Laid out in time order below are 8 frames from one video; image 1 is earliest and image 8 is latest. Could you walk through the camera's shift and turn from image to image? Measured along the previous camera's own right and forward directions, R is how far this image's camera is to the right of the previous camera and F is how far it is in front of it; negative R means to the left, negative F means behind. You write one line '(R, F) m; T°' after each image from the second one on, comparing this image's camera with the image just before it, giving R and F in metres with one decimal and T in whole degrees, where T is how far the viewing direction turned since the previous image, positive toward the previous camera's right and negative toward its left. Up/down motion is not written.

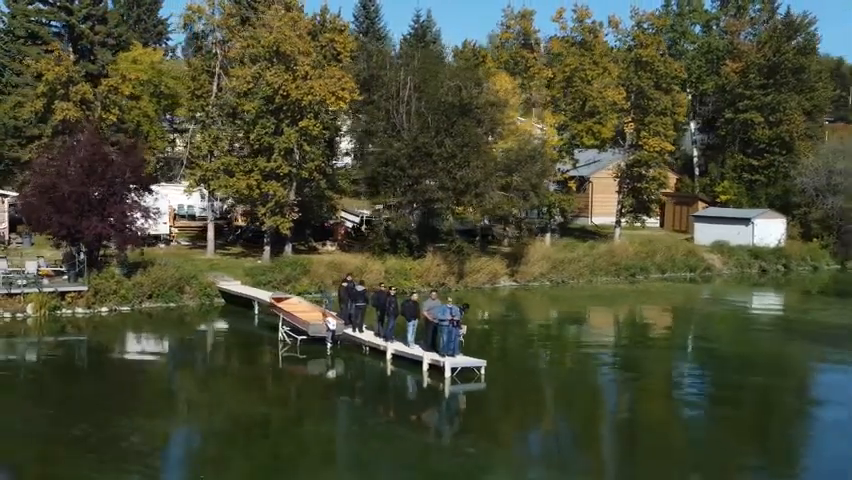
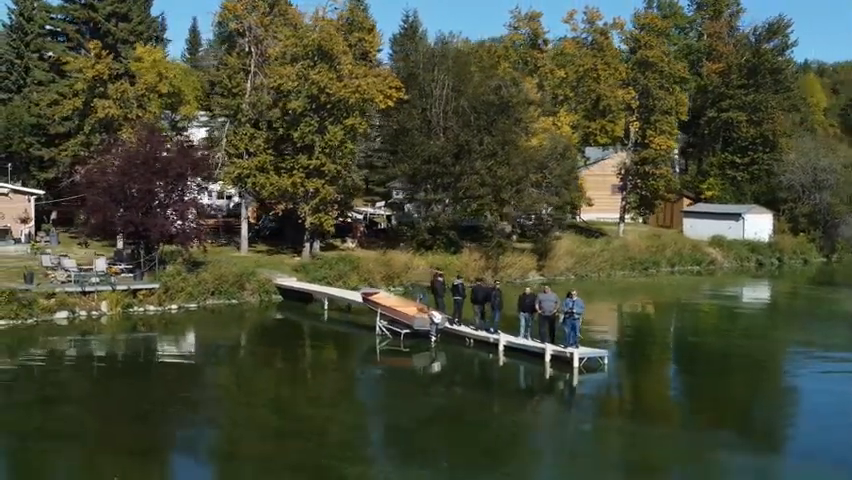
(-5.7, -0.5) m; +7°
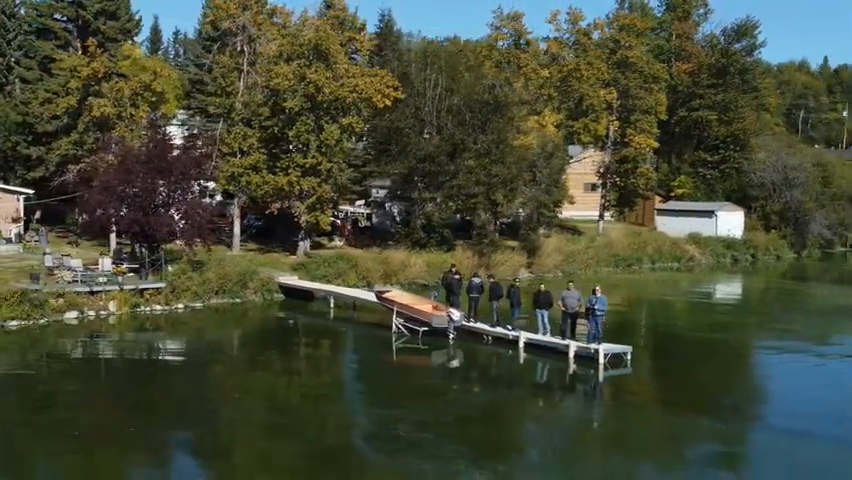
(-2.3, -0.2) m; +4°
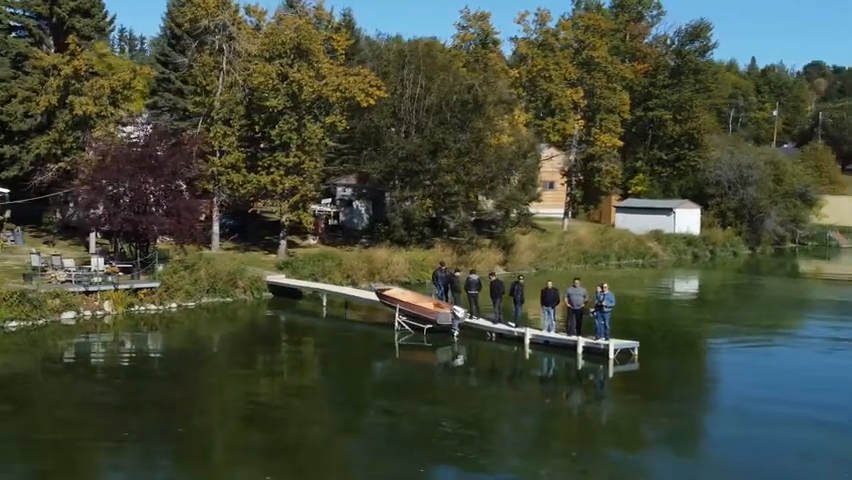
(-2.4, -0.2) m; +4°
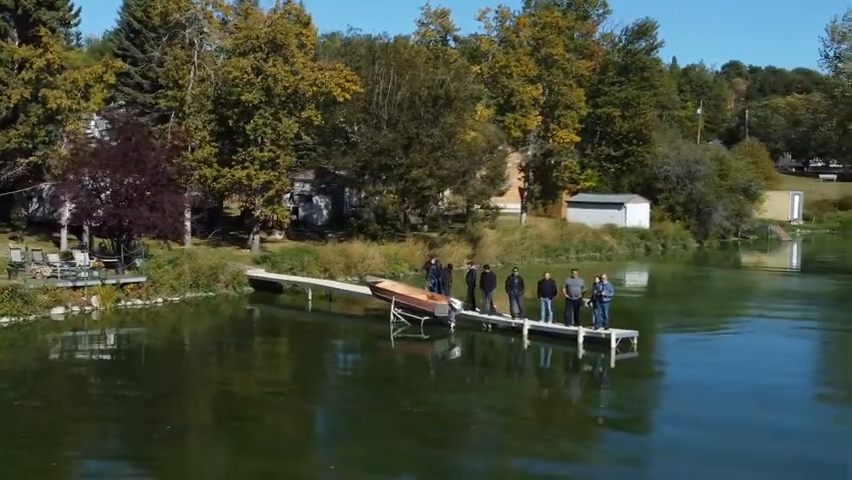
(-2.4, -0.1) m; +5°
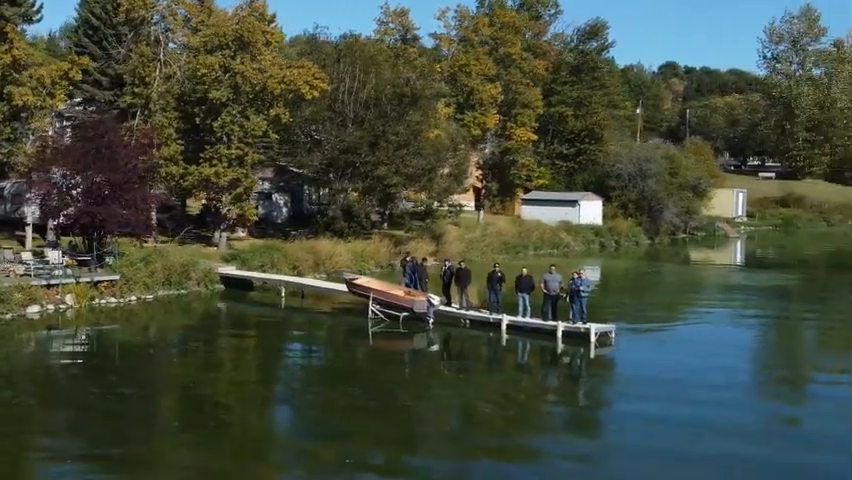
(-1.3, -0.2) m; +3°
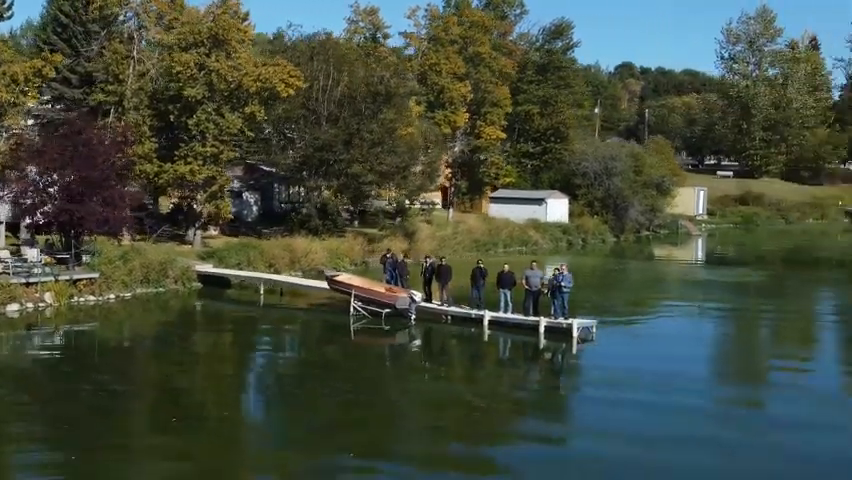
(-0.8, -0.1) m; +2°
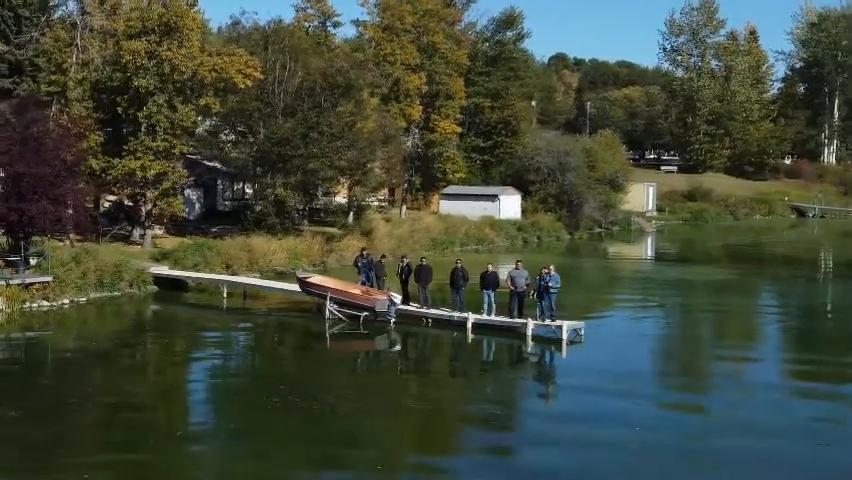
(-1.6, +1.8) m; +4°
